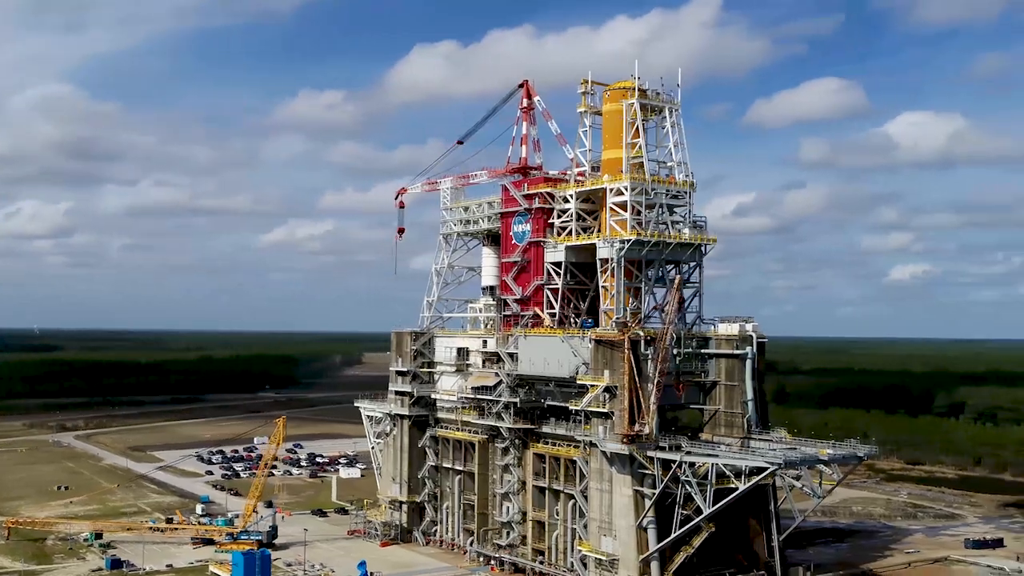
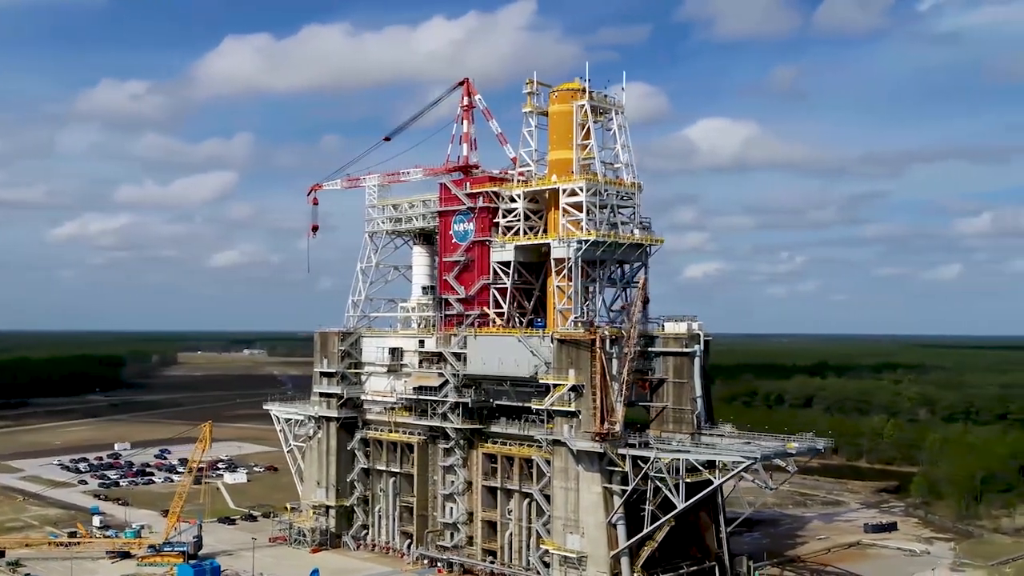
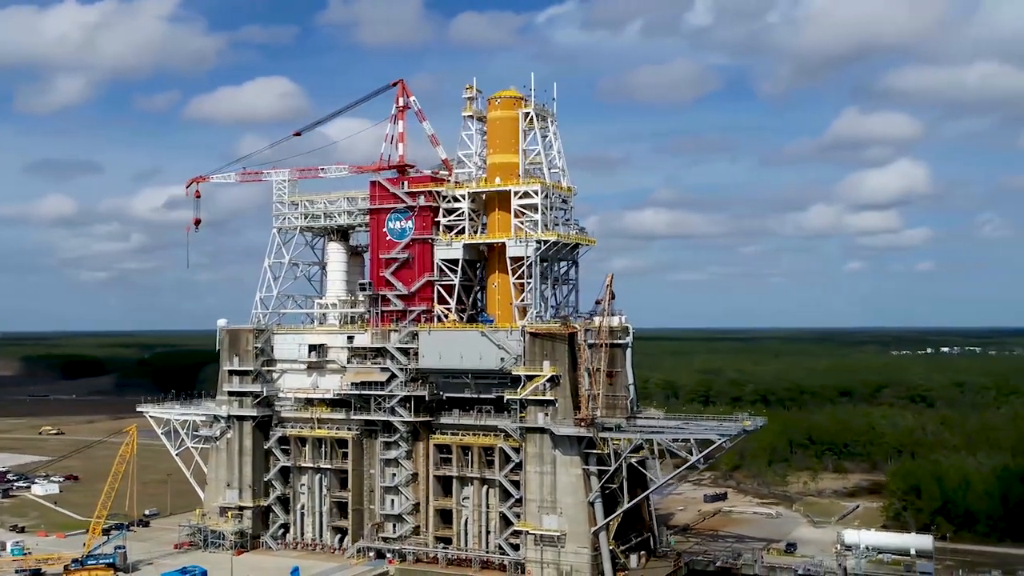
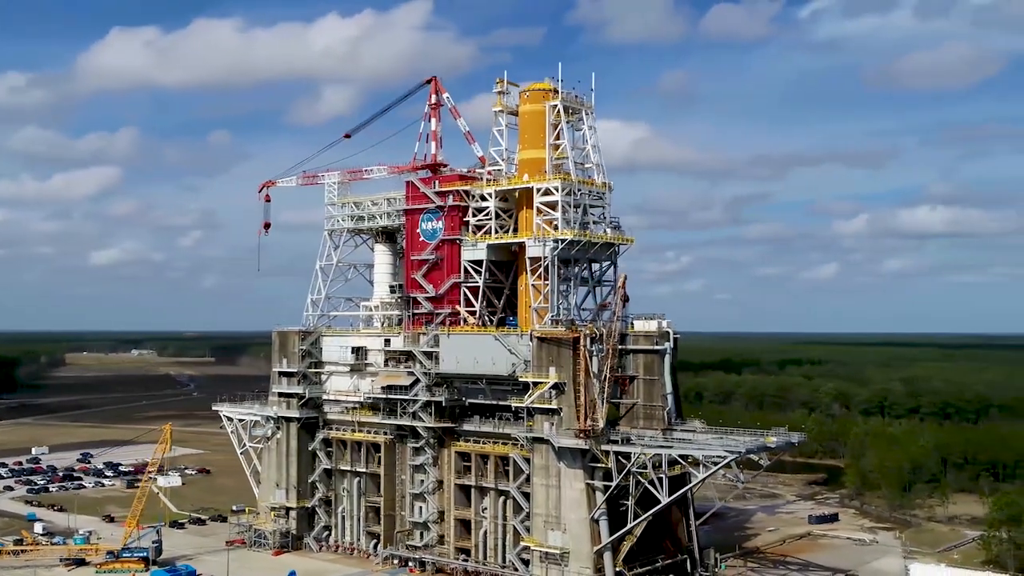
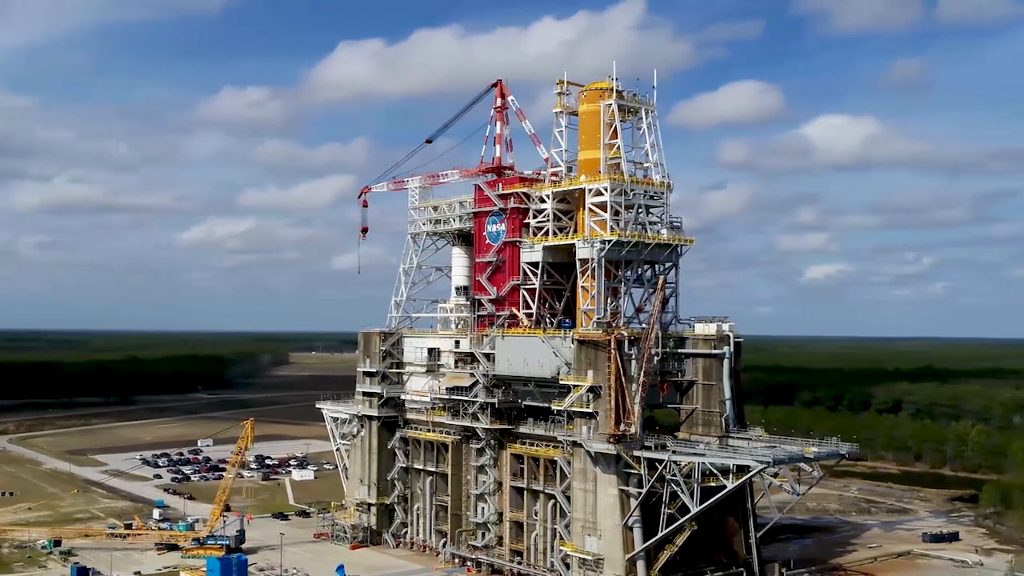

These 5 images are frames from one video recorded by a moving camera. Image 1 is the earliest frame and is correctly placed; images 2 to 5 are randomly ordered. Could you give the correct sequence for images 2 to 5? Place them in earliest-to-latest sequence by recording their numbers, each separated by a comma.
5, 2, 4, 3
